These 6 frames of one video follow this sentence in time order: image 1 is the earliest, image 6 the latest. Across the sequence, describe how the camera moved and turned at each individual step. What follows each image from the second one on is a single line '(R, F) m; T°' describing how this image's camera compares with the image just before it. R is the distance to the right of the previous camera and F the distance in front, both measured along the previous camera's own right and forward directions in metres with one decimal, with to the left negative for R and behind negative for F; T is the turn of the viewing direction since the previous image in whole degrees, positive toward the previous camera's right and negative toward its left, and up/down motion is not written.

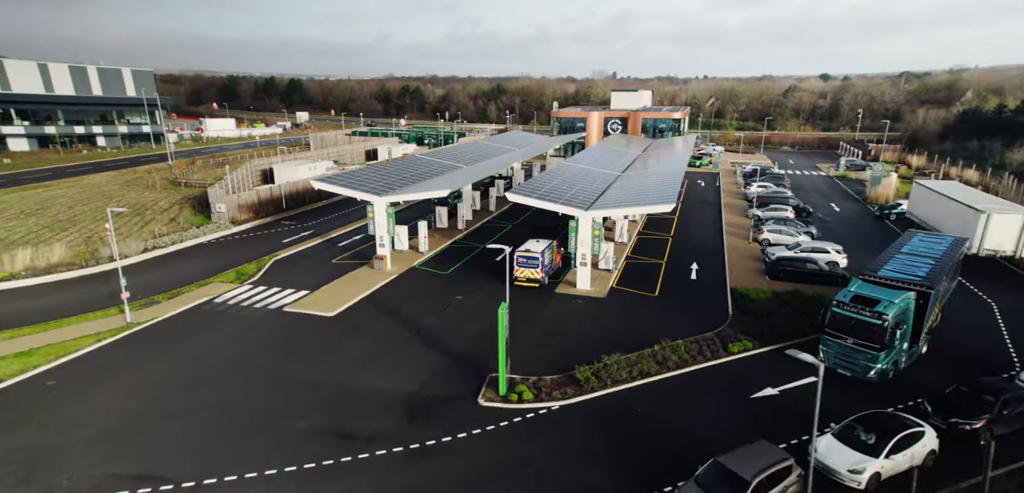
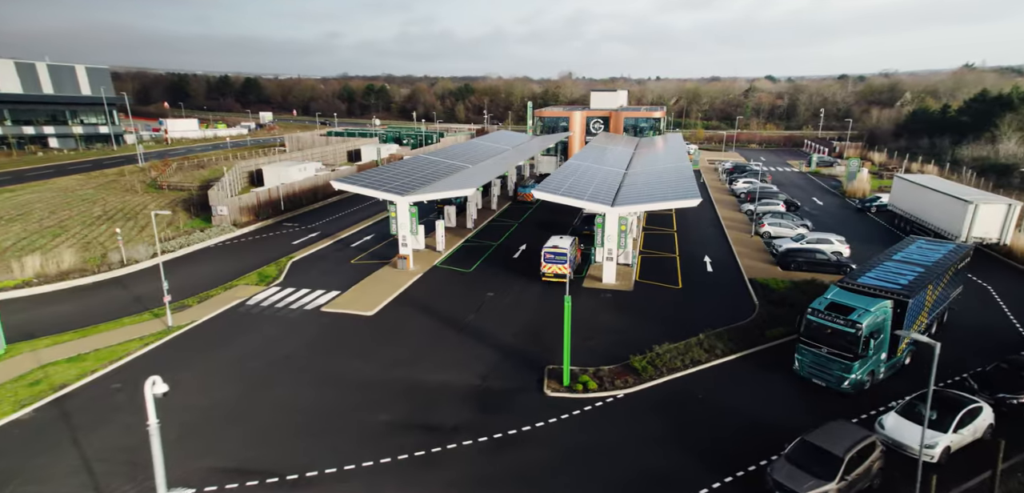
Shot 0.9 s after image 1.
(-3.1, -0.6) m; +4°
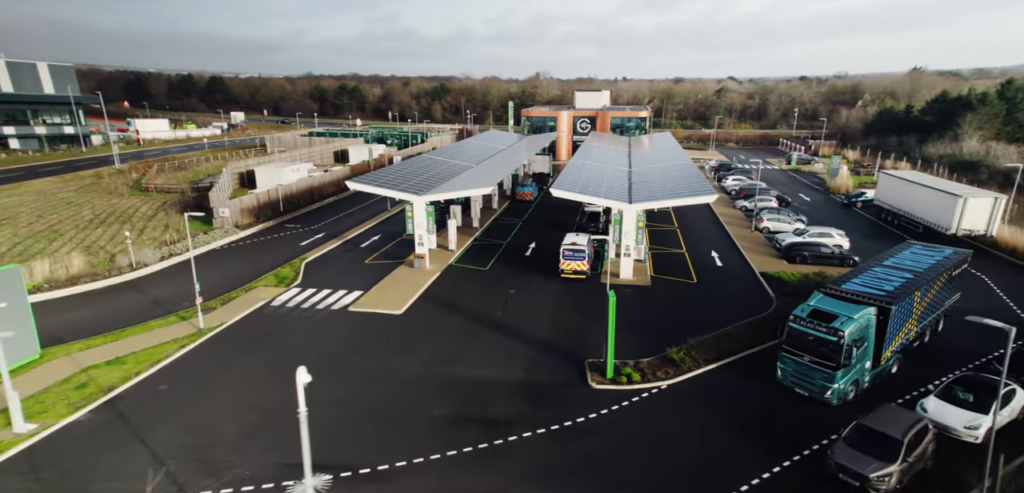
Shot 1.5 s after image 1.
(-2.3, -0.4) m; +3°
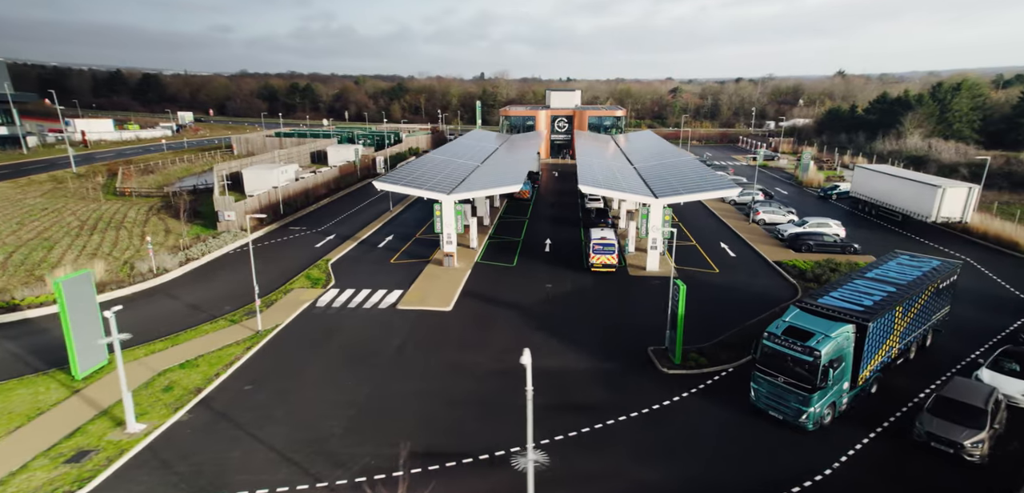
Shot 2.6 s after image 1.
(-4.0, -0.7) m; +5°
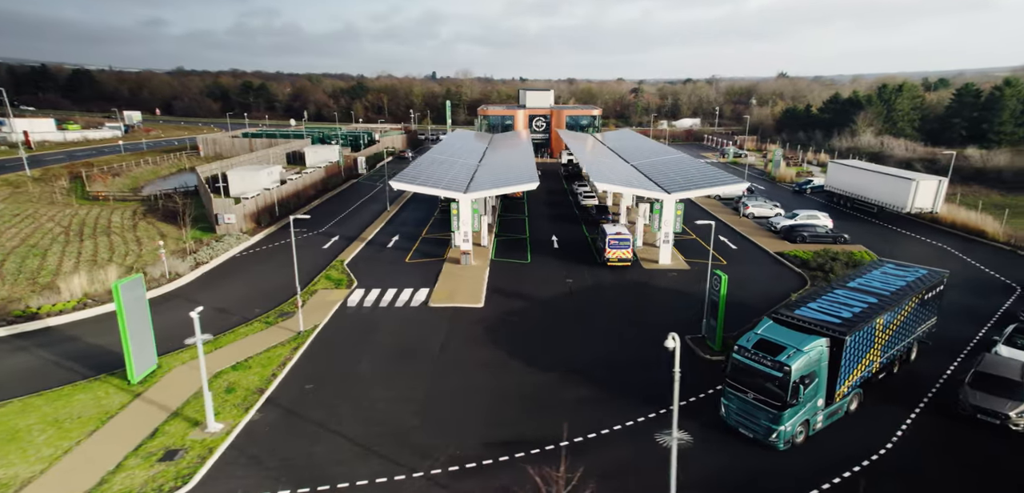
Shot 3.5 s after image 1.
(-3.2, -0.5) m; +4°
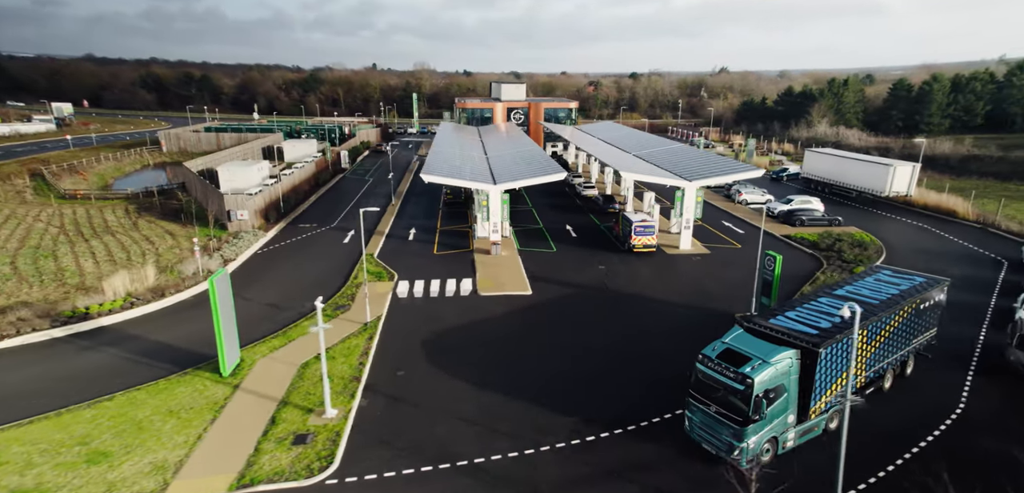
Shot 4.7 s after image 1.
(-4.3, -0.7) m; +5°
